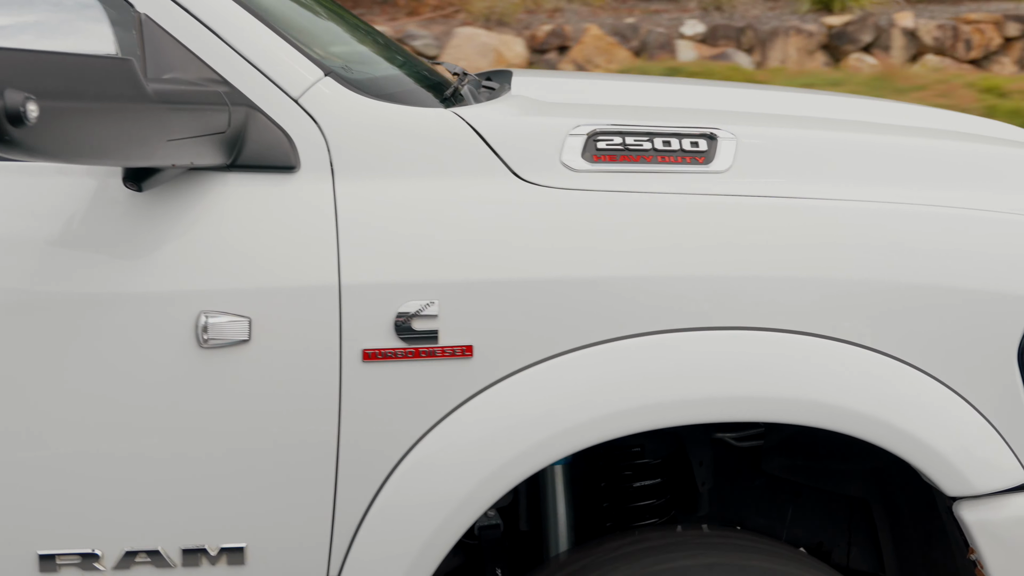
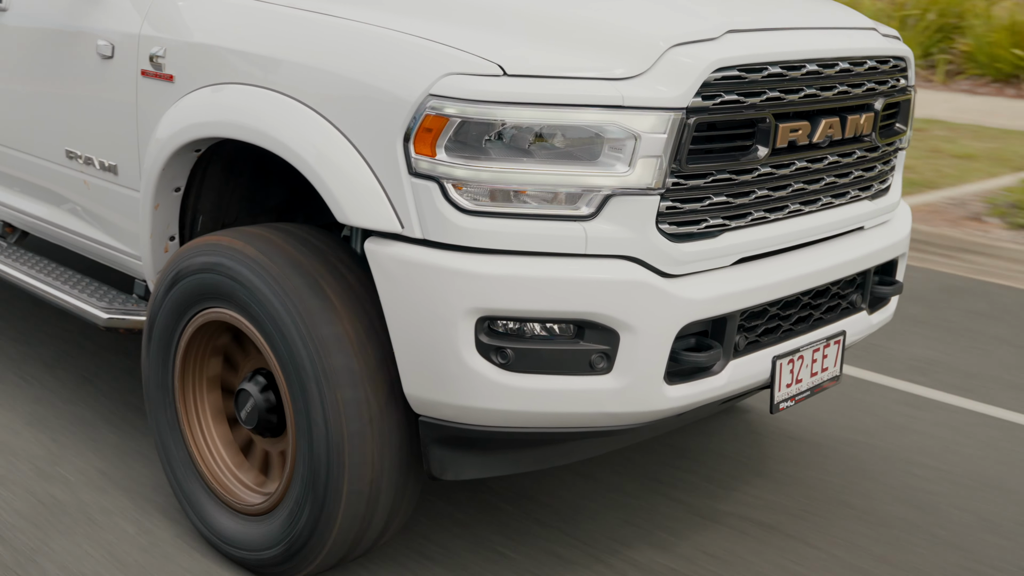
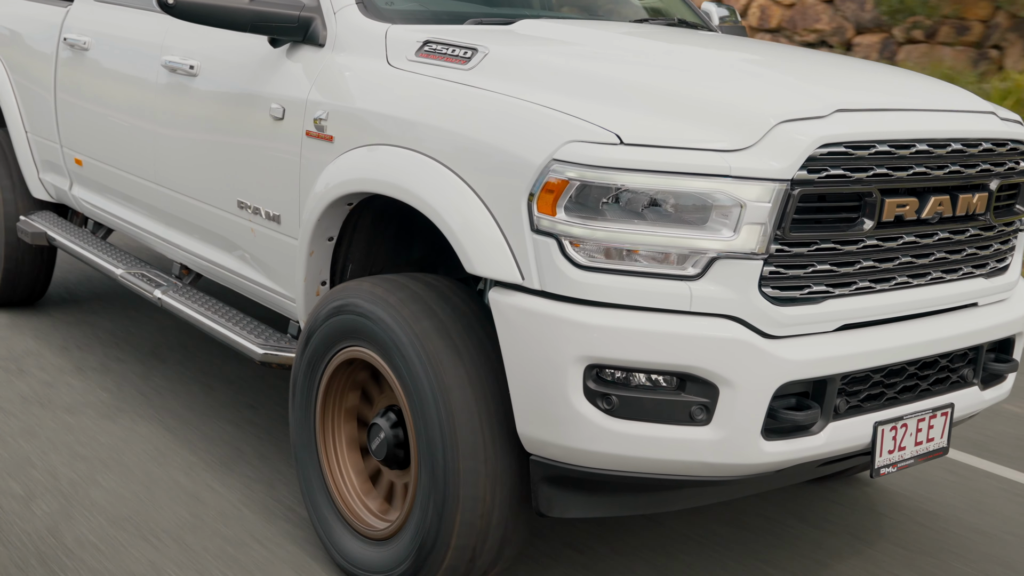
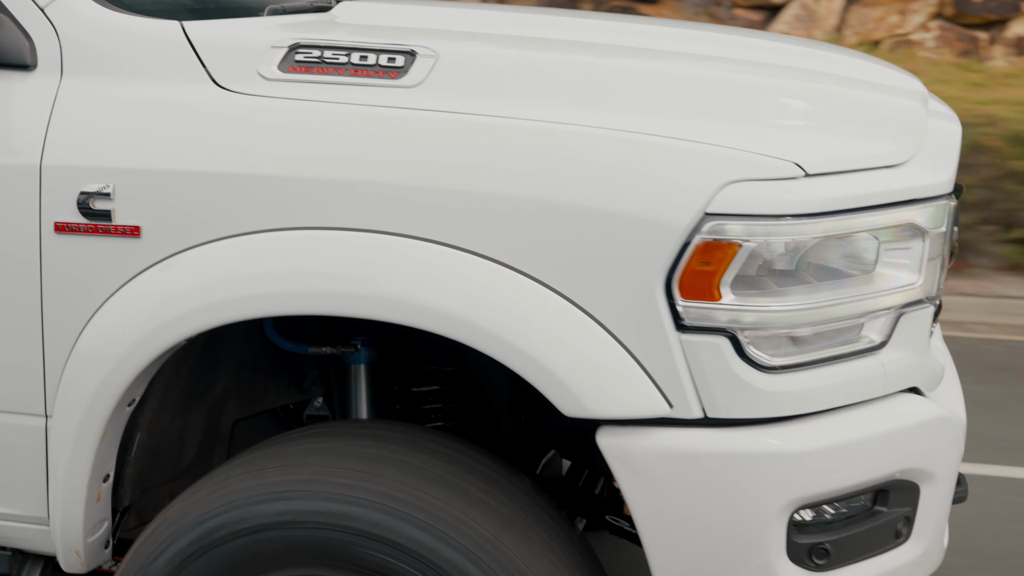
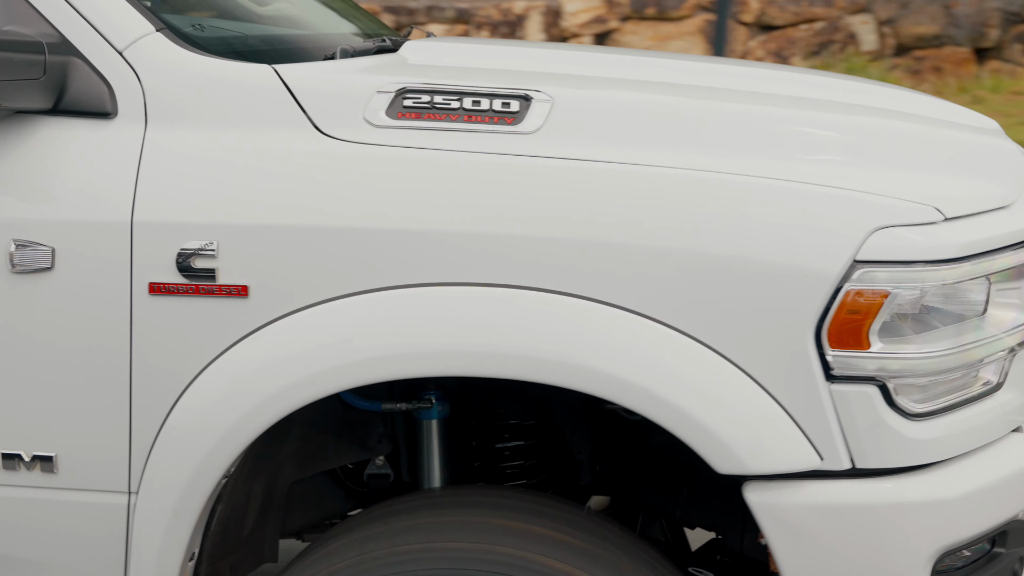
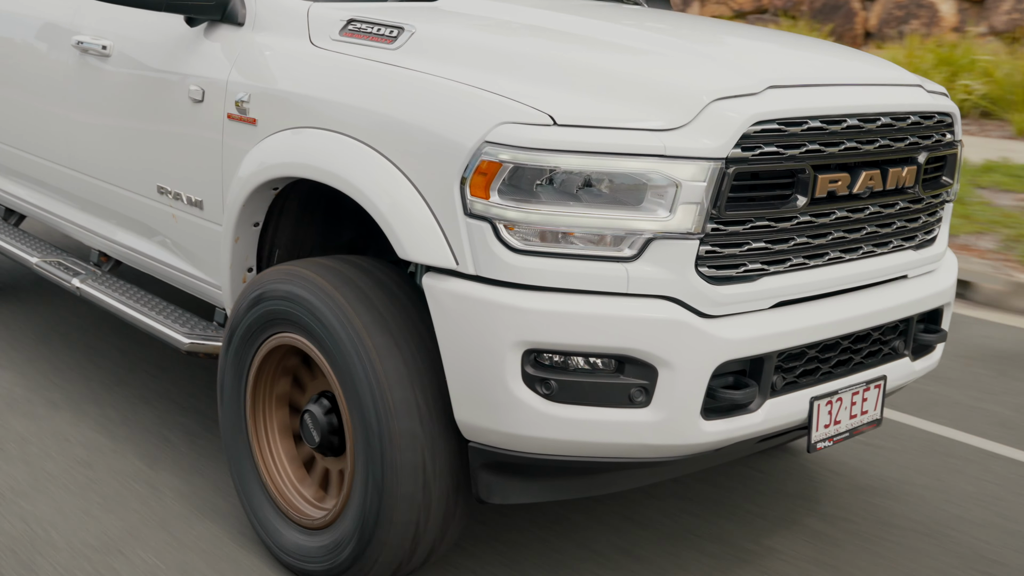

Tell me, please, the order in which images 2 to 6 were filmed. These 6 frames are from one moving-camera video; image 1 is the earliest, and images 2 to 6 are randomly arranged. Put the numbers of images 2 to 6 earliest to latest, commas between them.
5, 4, 2, 6, 3
